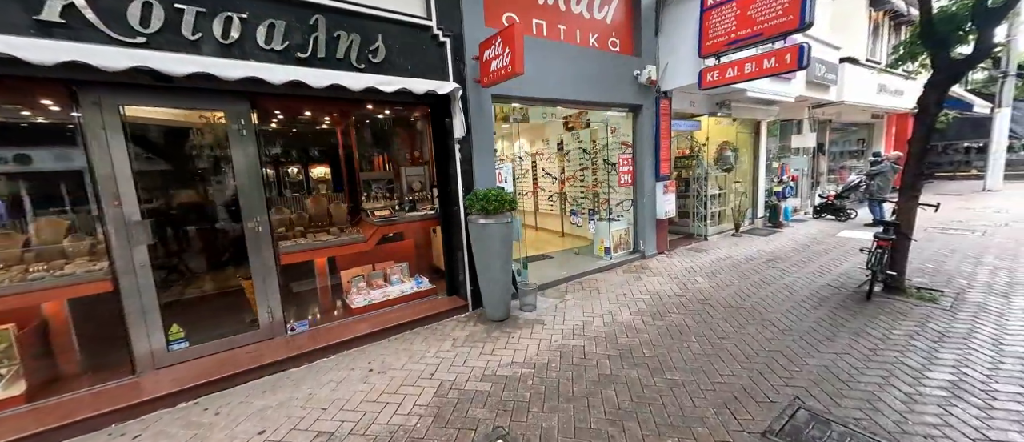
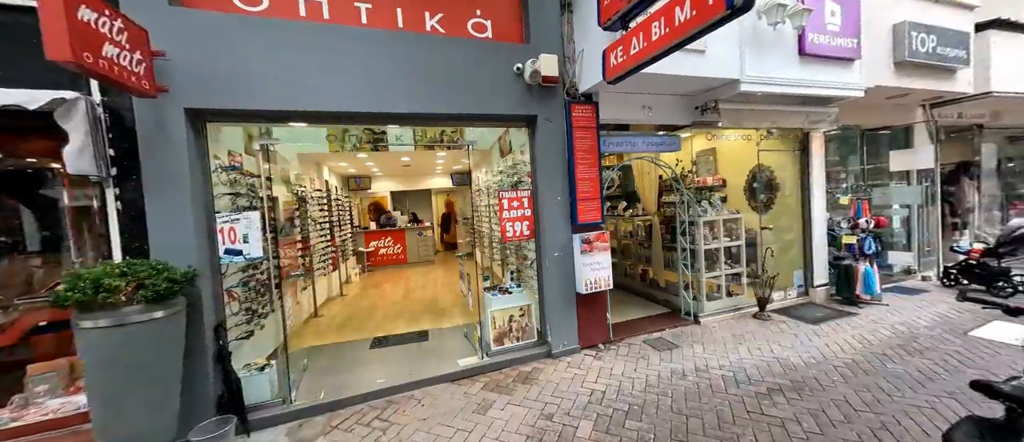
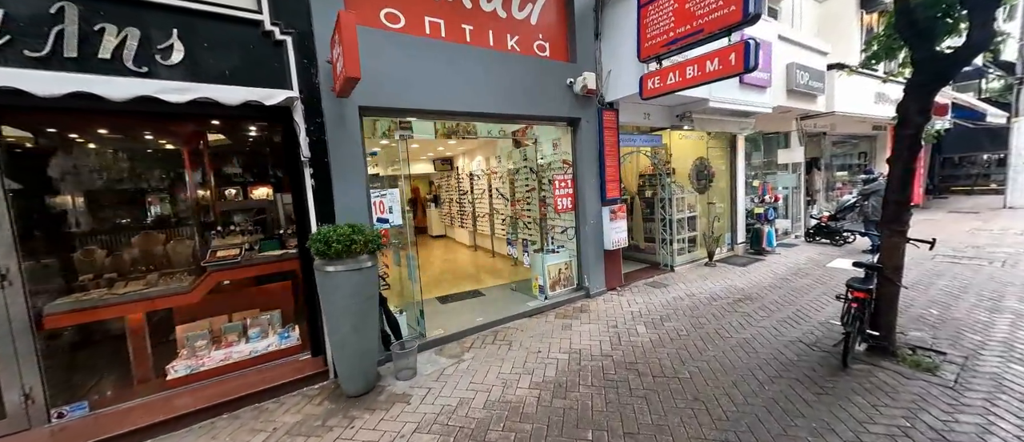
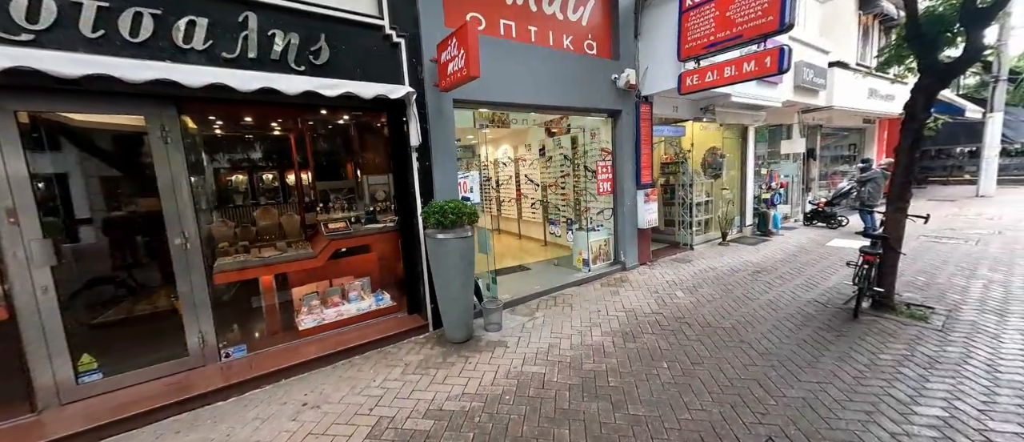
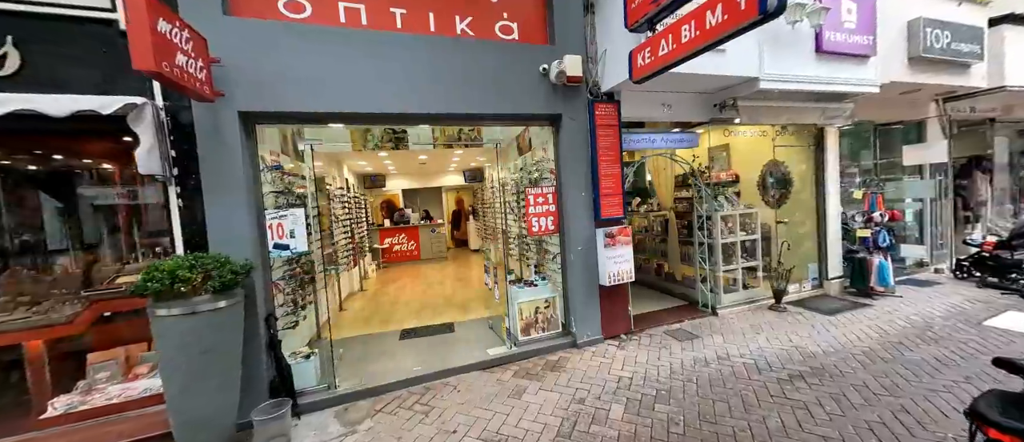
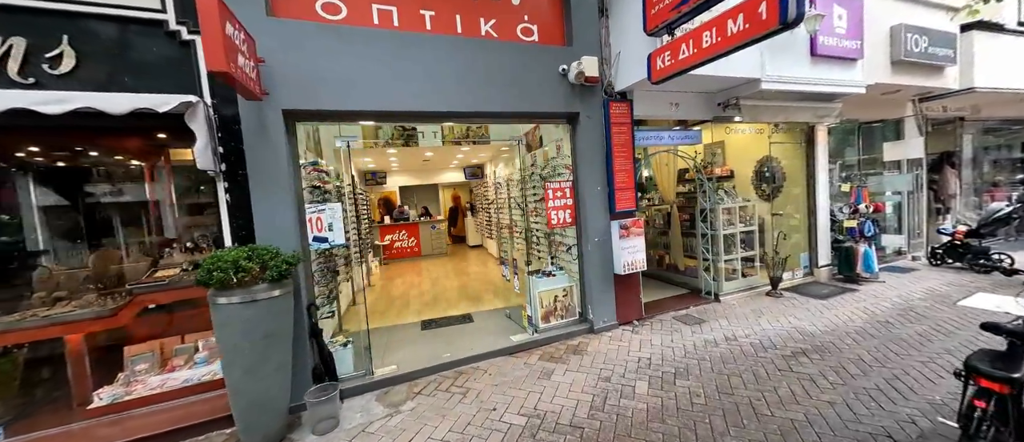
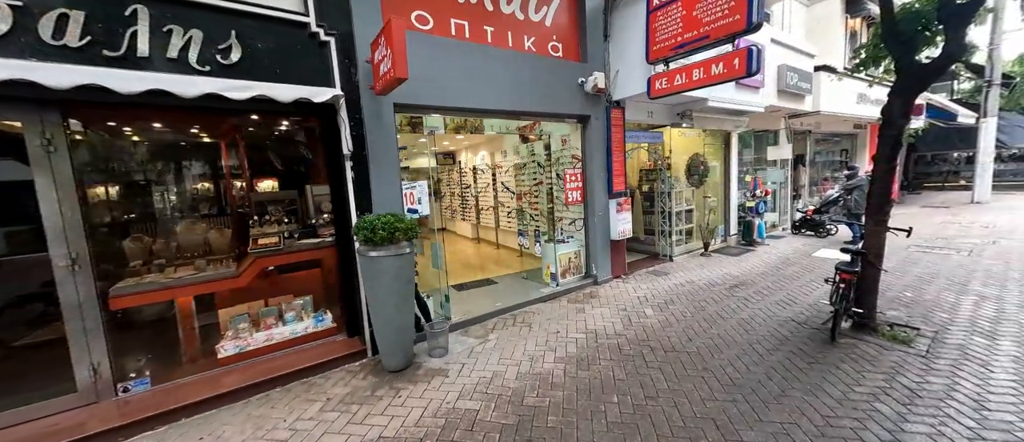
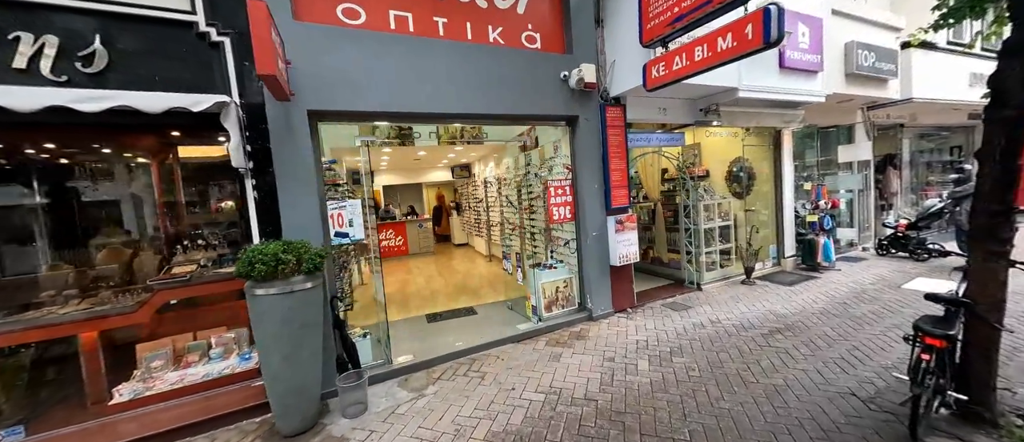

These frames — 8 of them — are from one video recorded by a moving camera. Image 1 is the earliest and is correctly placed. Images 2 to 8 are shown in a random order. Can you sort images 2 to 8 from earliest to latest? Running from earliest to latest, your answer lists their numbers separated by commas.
4, 7, 3, 8, 6, 5, 2
